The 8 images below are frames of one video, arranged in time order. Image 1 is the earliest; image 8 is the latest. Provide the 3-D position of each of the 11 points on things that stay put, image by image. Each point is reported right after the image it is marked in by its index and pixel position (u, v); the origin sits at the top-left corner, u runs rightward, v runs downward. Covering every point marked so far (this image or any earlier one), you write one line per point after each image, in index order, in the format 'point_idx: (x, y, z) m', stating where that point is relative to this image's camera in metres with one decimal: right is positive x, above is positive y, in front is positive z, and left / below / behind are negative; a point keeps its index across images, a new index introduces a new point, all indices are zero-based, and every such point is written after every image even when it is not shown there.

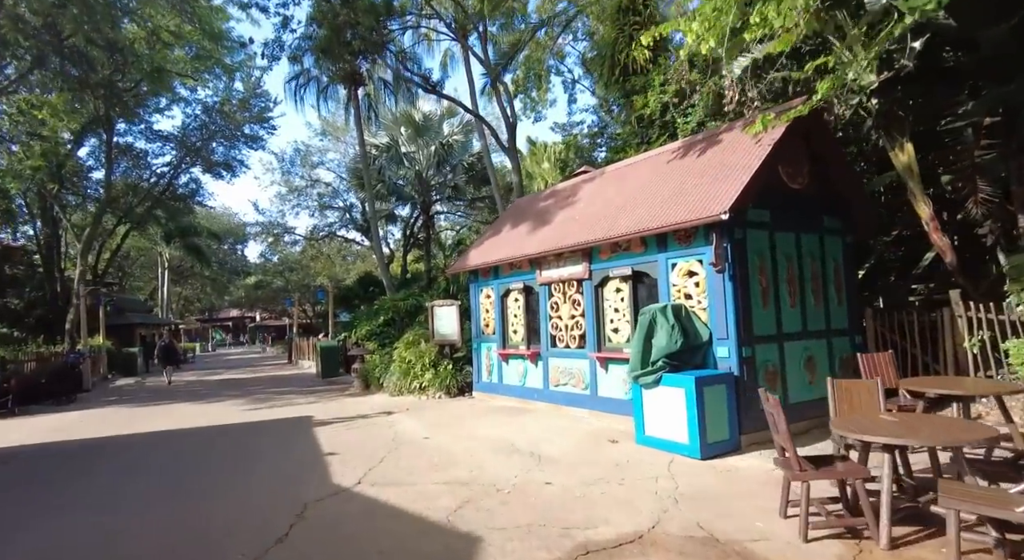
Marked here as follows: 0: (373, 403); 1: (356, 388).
0: (-2.7, -2.4, +12.4) m
1: (-3.8, -2.6, +15.4) m
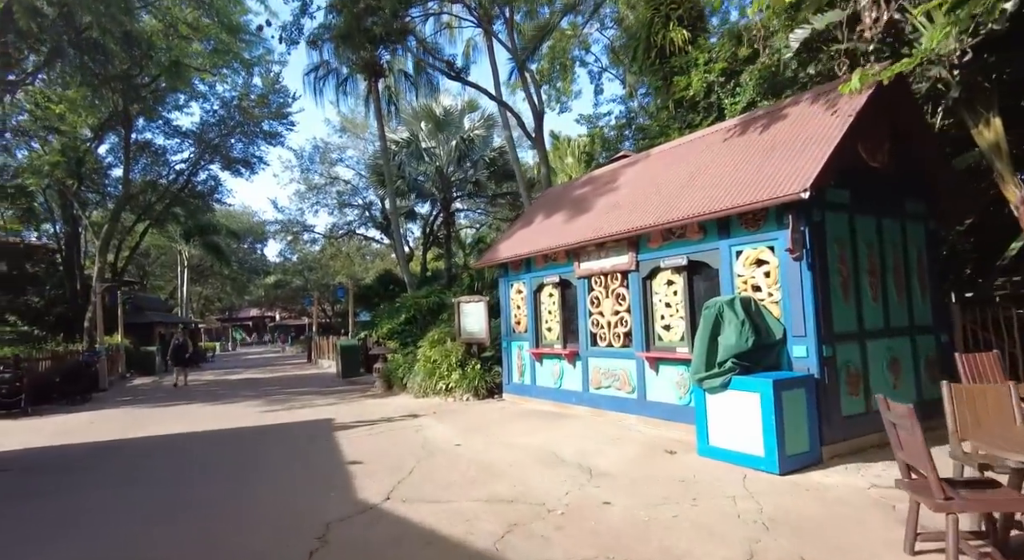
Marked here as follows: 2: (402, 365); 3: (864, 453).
0: (-2.1, -2.3, +11.6) m
1: (-3.1, -2.5, +14.7) m
2: (-2.4, -1.9, +14.0) m
3: (+3.3, -1.6, +6.0) m
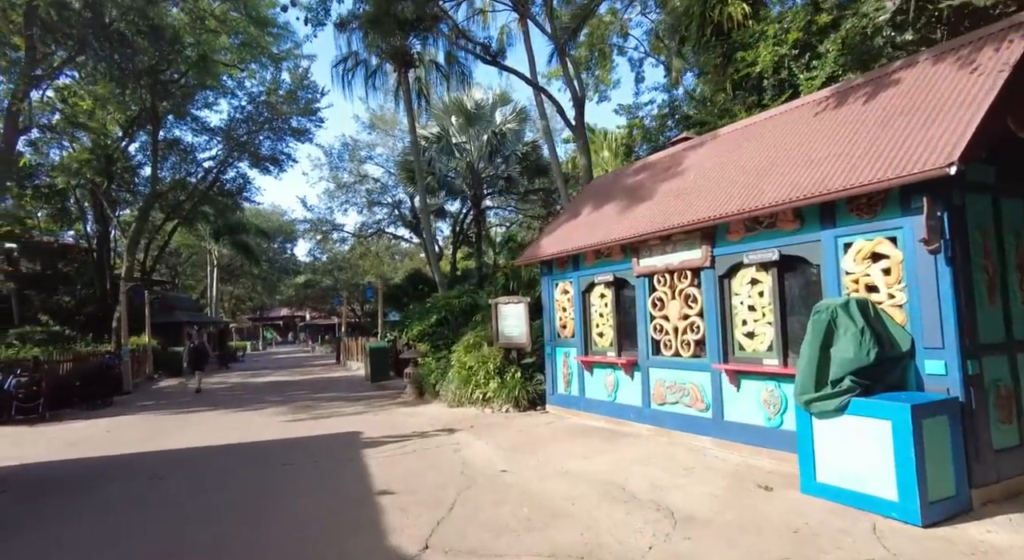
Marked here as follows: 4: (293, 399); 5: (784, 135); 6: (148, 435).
0: (-1.4, -2.3, +10.6) m
1: (-2.2, -2.5, +13.7) m
2: (-1.6, -1.9, +13.0) m
3: (+3.8, -1.6, +4.8) m
4: (-5.3, -2.9, +15.3) m
5: (+3.0, +1.6, +7.0) m
6: (-6.3, -2.6, +11.0) m
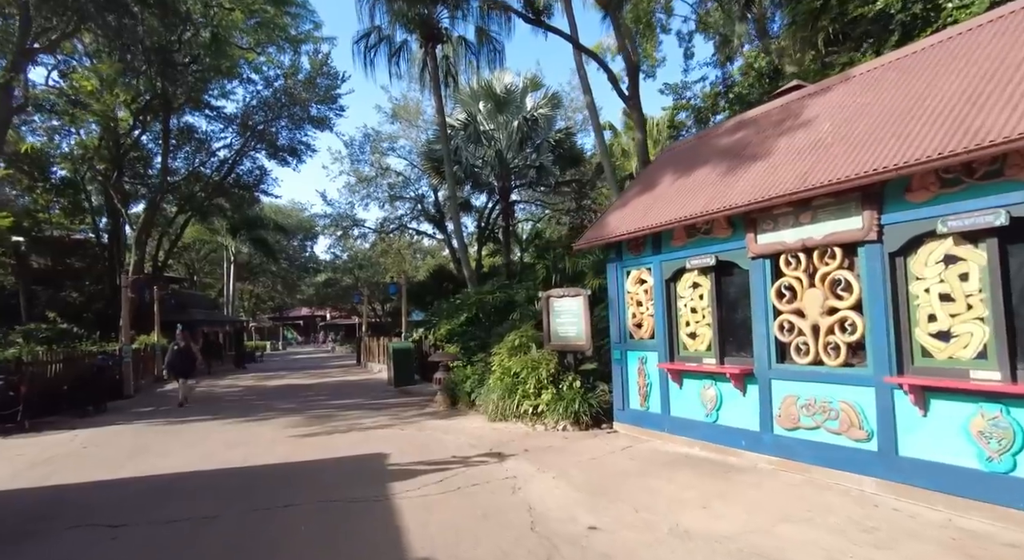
0: (-0.6, -2.1, +8.7) m
1: (-1.4, -2.3, +11.8) m
2: (-0.7, -1.7, +11.1) m
3: (+4.4, -1.5, +2.7) m
4: (-4.4, -2.7, +13.5) m
5: (+3.7, +1.8, +5.0) m
6: (-5.5, -2.5, +9.2) m
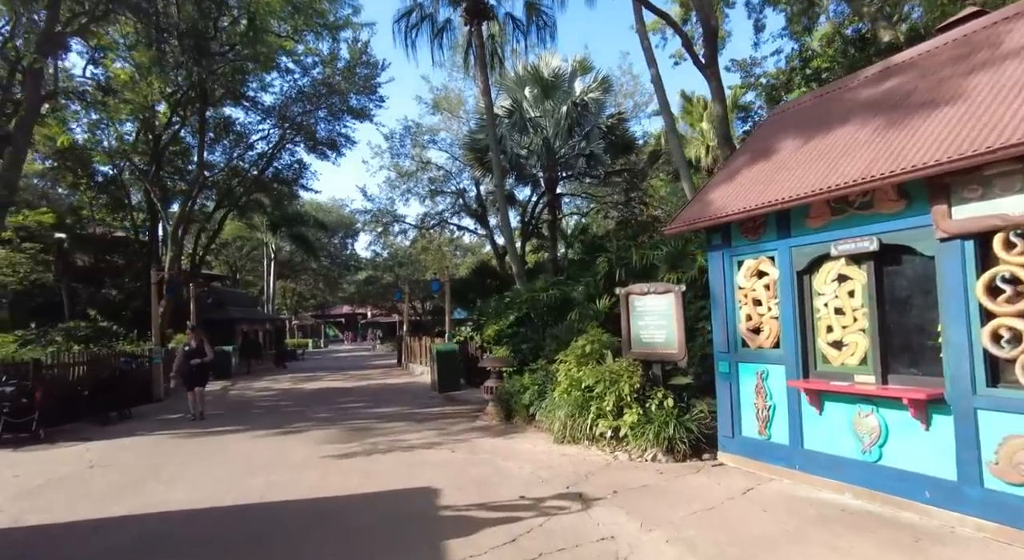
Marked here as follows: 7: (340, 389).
0: (+0.2, -2.0, +7.2) m
1: (-0.3, -2.3, +10.3) m
2: (+0.3, -1.6, +9.6) m
3: (+4.9, -1.4, +0.9) m
4: (-3.2, -2.6, +12.2) m
5: (+4.2, +1.8, +3.2) m
6: (-4.6, -2.4, +8.0) m
7: (-4.9, -3.1, +18.3) m
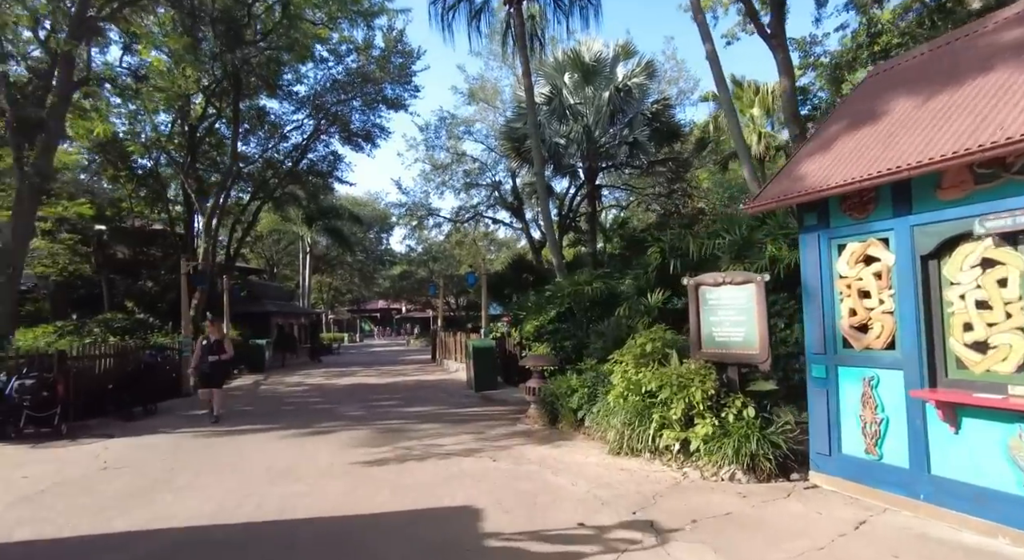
0: (+0.7, -1.9, +6.3) m
1: (+0.3, -2.1, +9.4) m
2: (+0.9, -1.5, +8.6) m
3: (+5.1, -1.3, -0.3) m
4: (-2.5, -2.4, +11.4) m
5: (+4.6, +1.9, +2.0) m
6: (-4.1, -2.2, +7.3) m
7: (-3.8, -2.9, +17.6) m
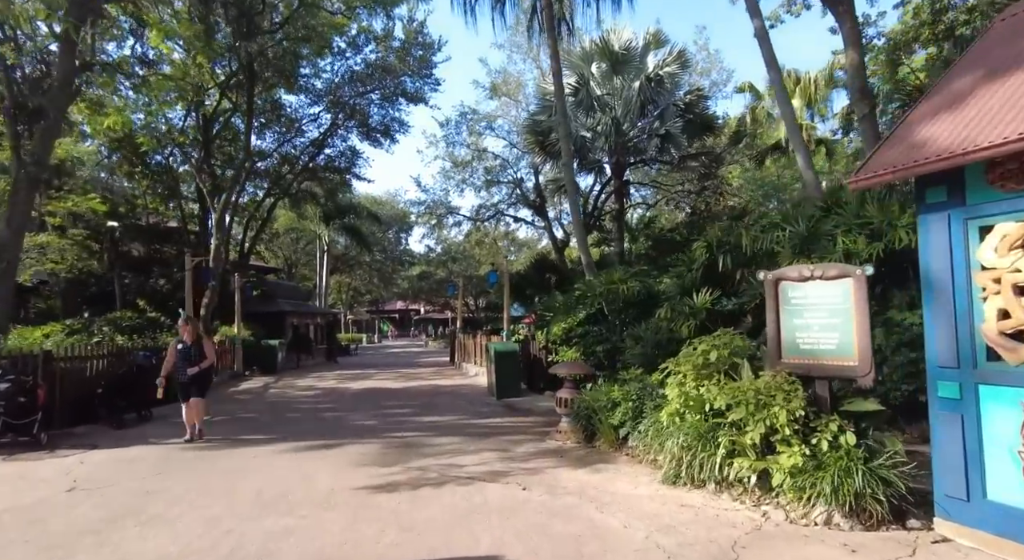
0: (+1.0, -1.9, +5.1) m
1: (+0.7, -2.1, +8.3) m
2: (+1.3, -1.4, +7.4) m
3: (+5.2, -1.3, -1.6) m
4: (-2.0, -2.4, +10.3) m
5: (+4.7, +2.0, +0.7) m
6: (-3.7, -2.1, +6.2) m
7: (-3.2, -2.9, +16.6) m
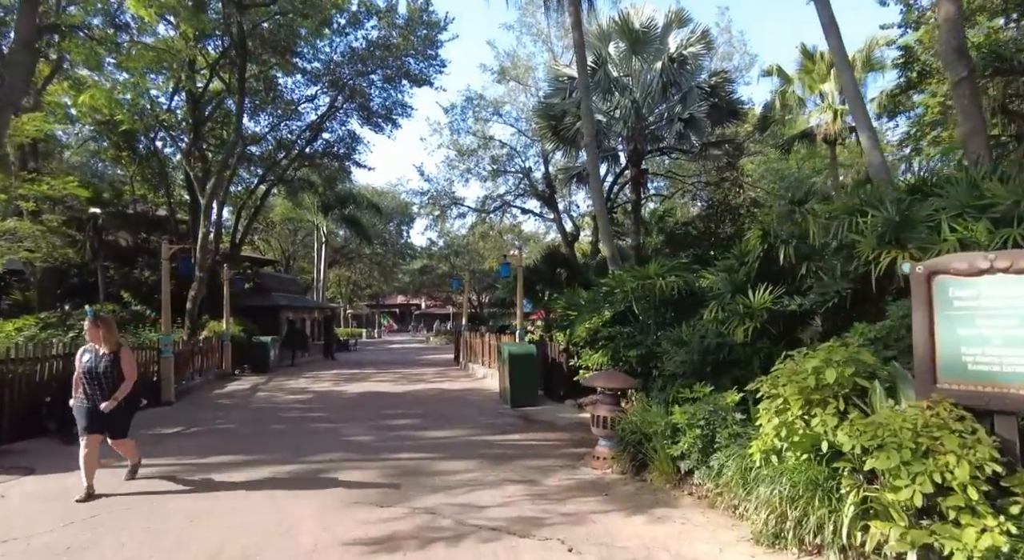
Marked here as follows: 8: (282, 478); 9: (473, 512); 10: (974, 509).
0: (+1.3, -1.8, +3.5) m
1: (+1.0, -2.0, +6.7) m
2: (+1.6, -1.4, +5.9) m
3: (+5.5, -1.3, -3.1) m
4: (-1.7, -2.3, +8.8) m
5: (+5.1, +1.9, -0.9) m
6: (-3.4, -2.0, +4.7) m
7: (-2.9, -2.7, +15.0) m
8: (-2.5, -2.2, +6.9) m
9: (-0.3, -2.0, +5.6) m
10: (+2.5, -1.2, +3.5) m
